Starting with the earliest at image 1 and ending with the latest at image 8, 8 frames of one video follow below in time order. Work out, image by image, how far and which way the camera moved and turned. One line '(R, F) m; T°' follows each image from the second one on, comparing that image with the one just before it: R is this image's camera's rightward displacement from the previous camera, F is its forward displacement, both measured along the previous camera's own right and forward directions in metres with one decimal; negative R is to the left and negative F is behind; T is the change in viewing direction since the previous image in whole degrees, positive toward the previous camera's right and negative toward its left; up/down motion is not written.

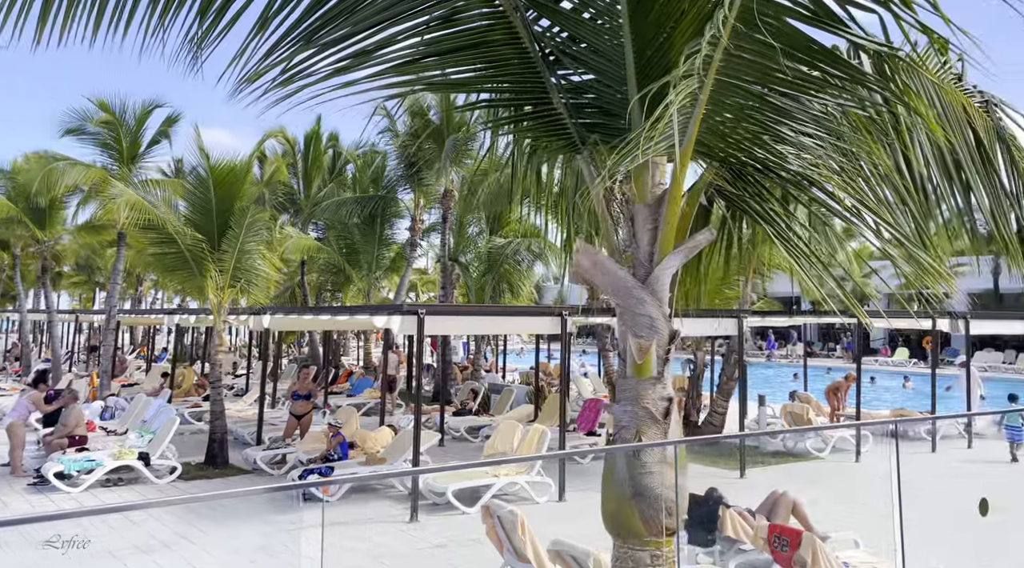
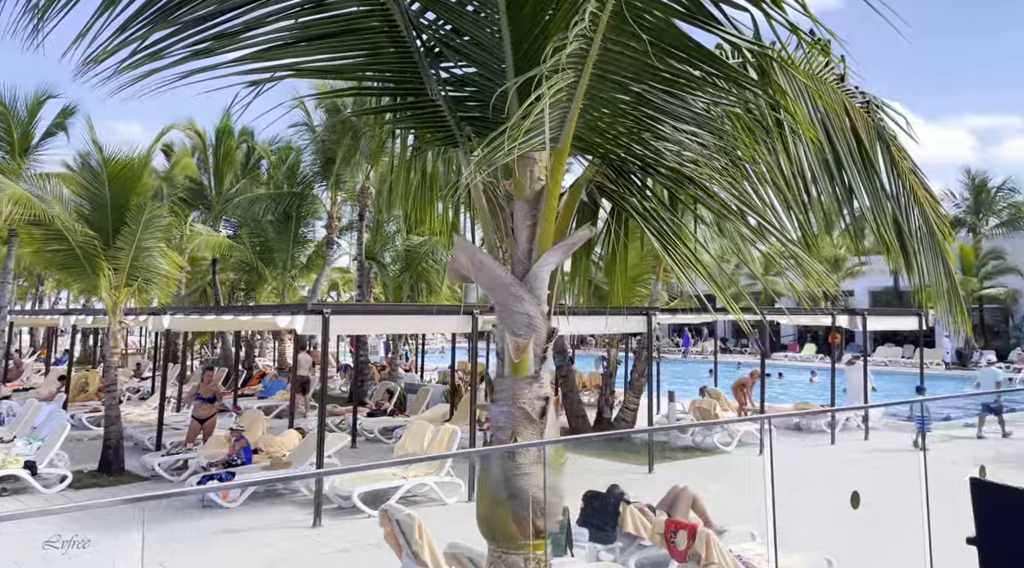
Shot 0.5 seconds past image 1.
(+0.1, 0.0) m; +5°
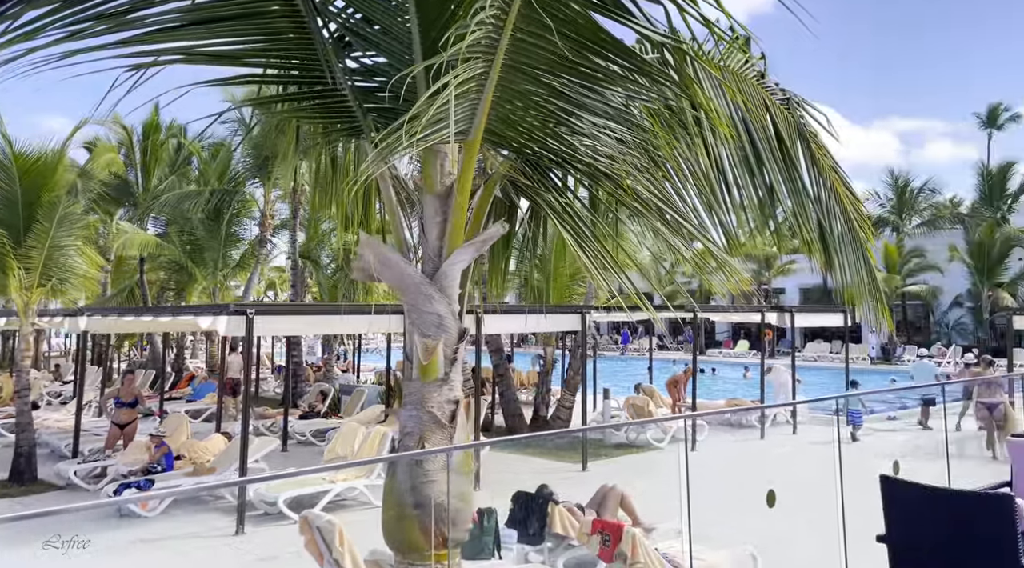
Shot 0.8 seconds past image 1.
(+0.1, +0.1) m; +4°
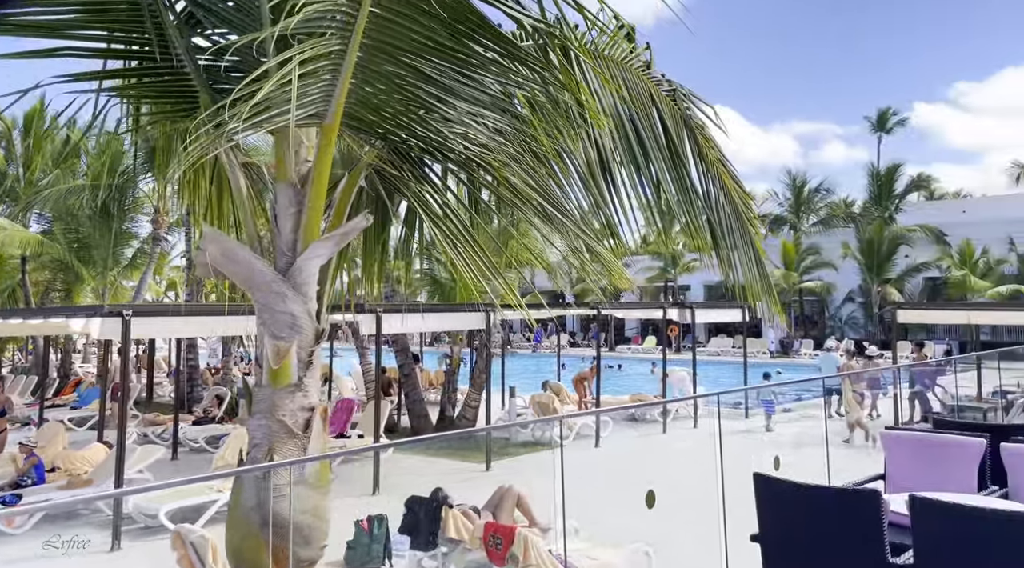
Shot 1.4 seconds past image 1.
(+0.1, +0.1) m; +6°
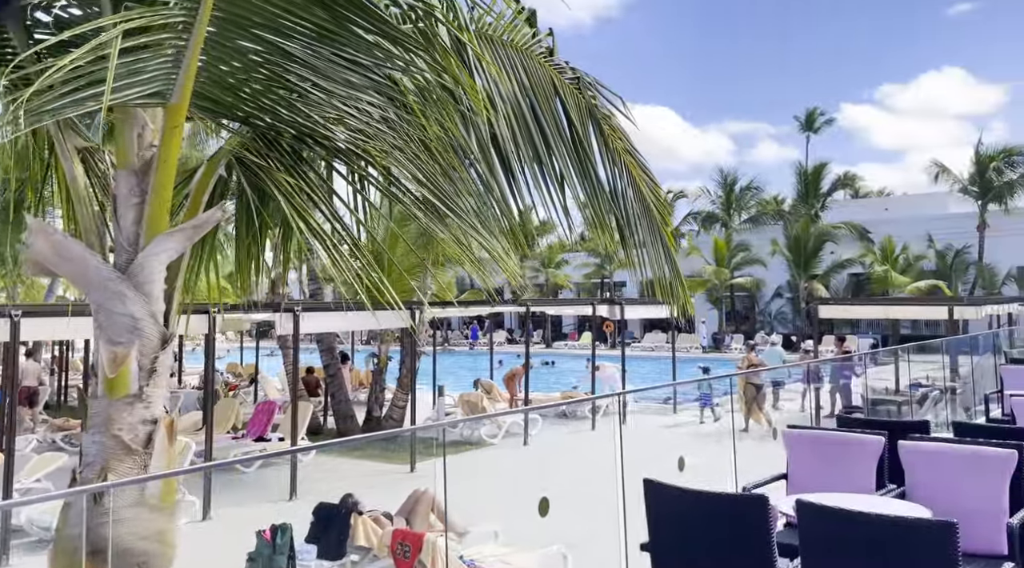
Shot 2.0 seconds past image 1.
(+0.2, +0.1) m; +4°
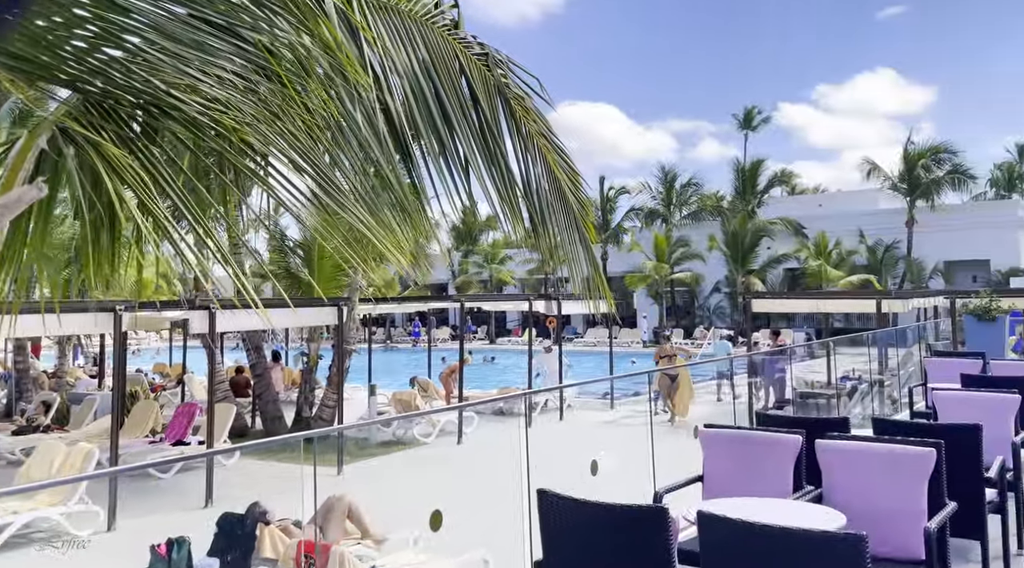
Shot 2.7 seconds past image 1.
(+0.2, +0.2) m; +4°
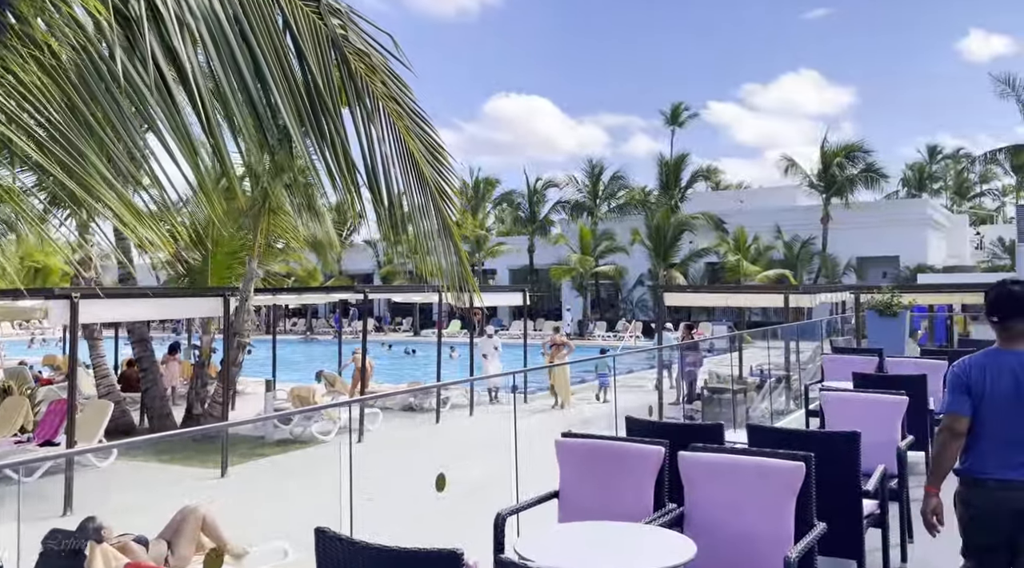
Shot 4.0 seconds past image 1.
(+0.3, +0.3) m; +5°
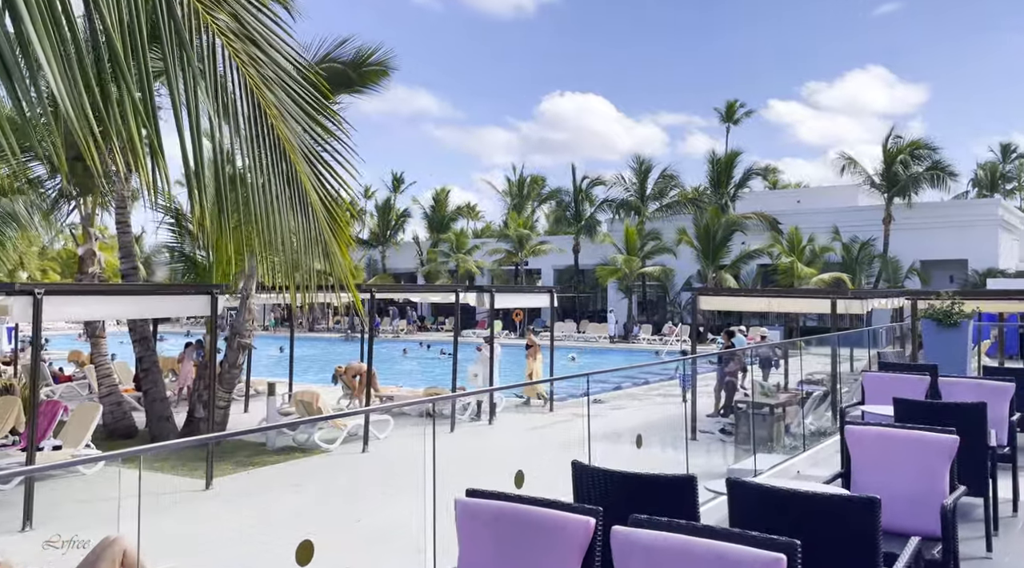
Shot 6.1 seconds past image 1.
(+0.4, +0.7) m; -4°
